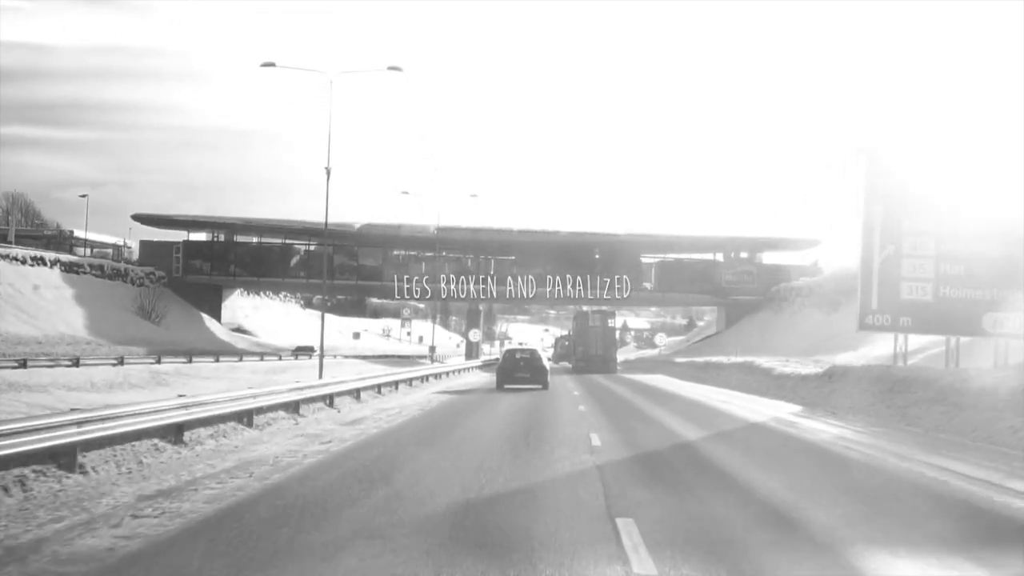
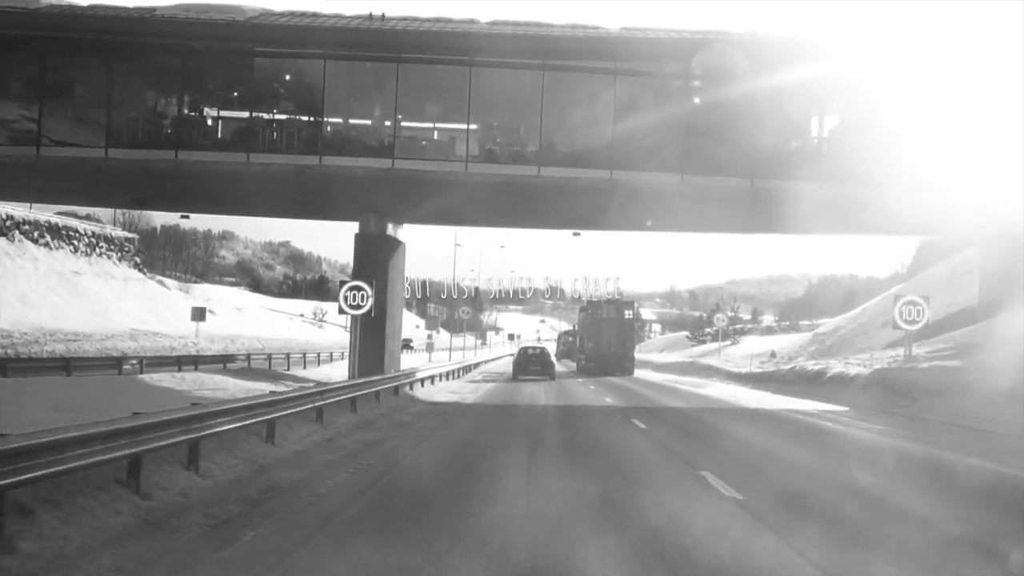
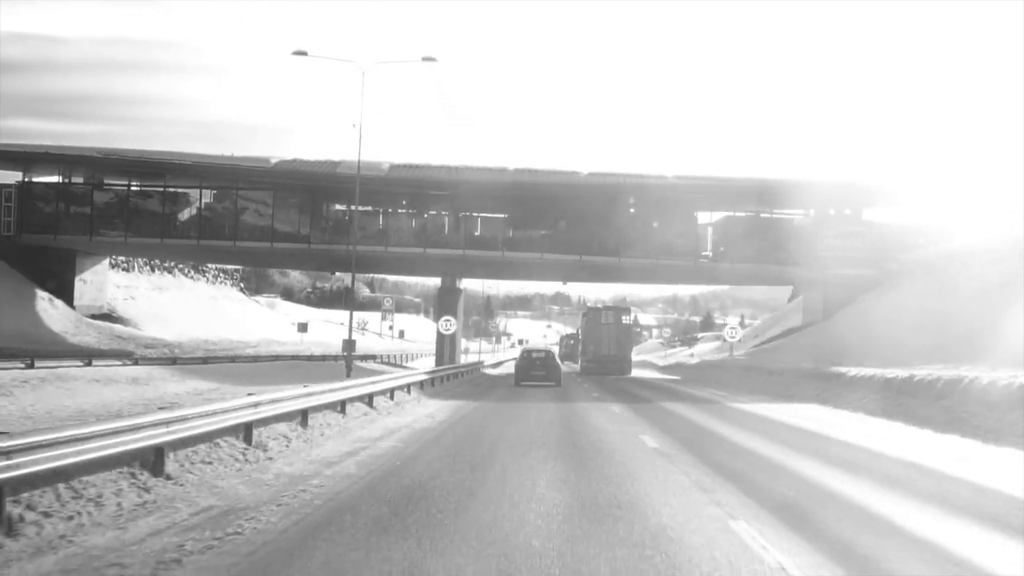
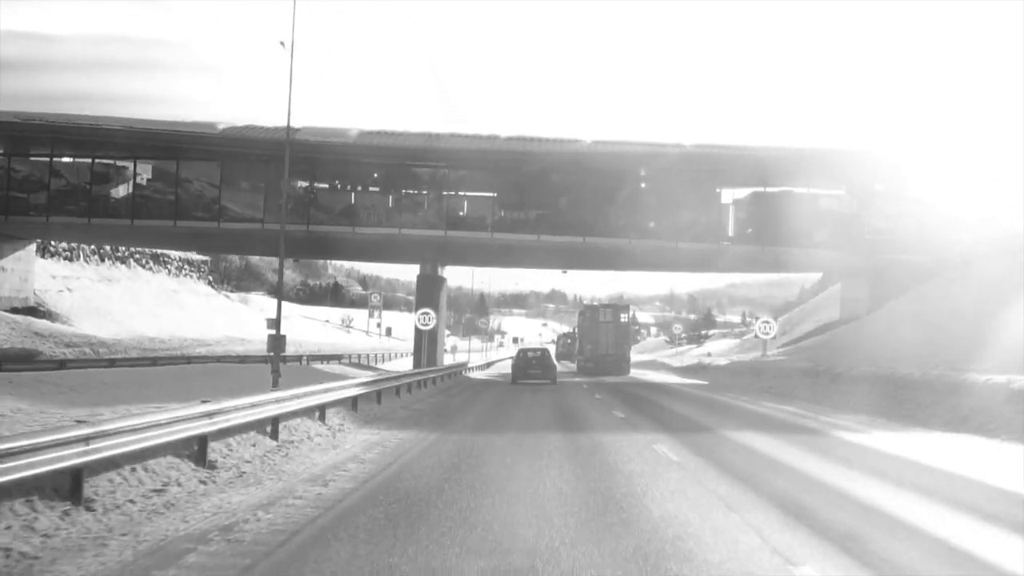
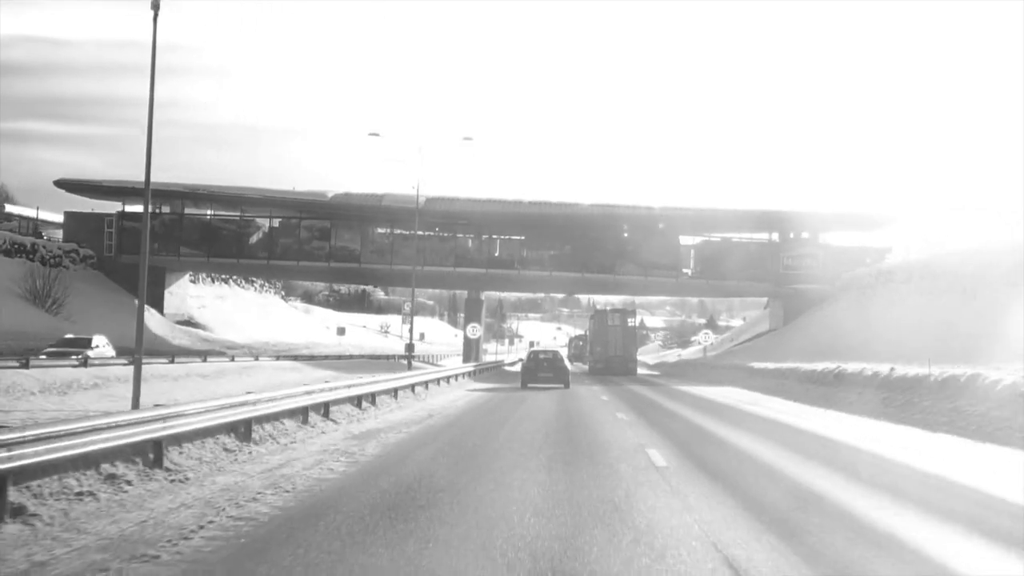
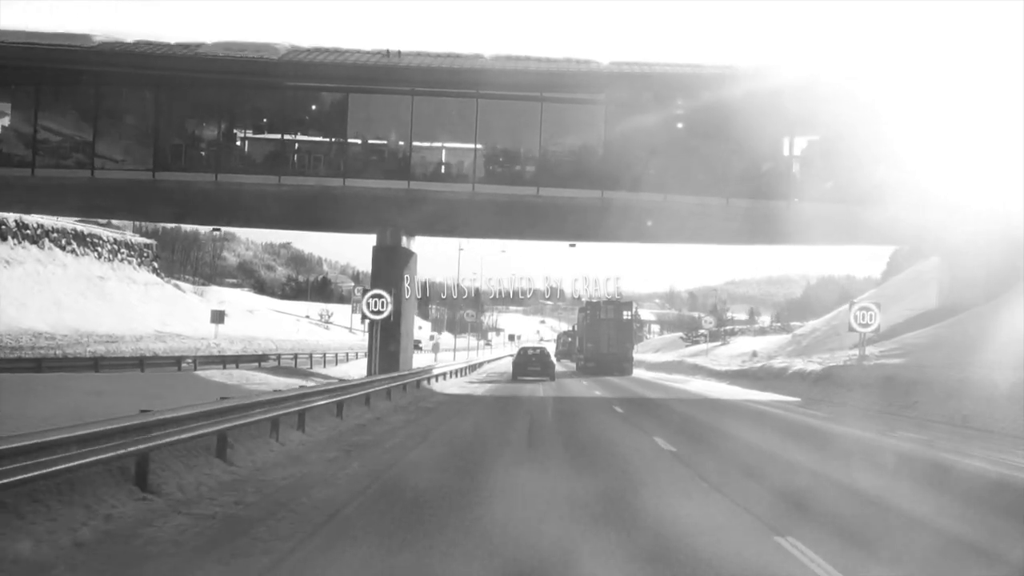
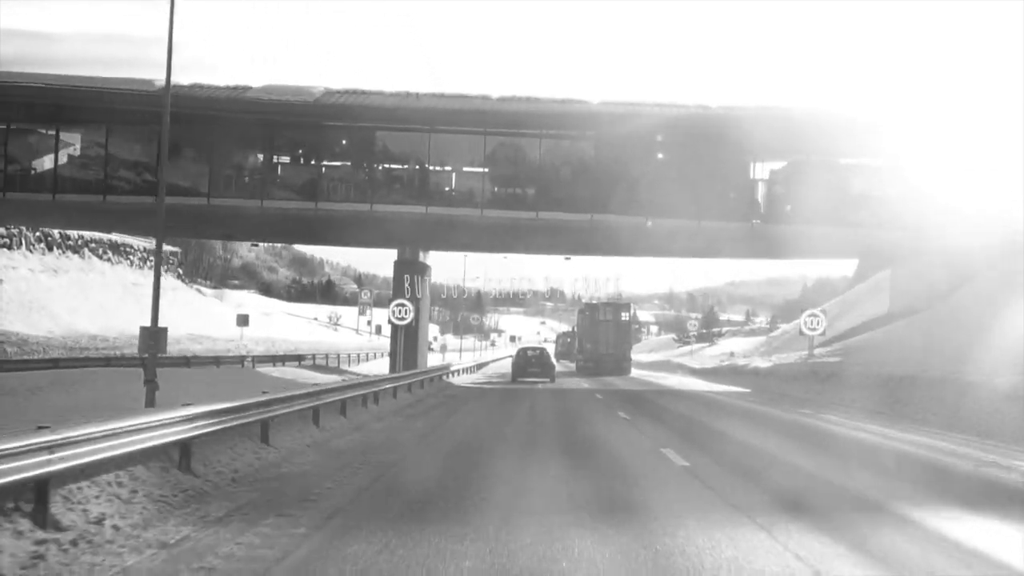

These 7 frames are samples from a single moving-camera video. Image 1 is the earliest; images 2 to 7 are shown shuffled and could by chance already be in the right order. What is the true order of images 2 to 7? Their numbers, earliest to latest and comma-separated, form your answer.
5, 3, 4, 7, 6, 2
